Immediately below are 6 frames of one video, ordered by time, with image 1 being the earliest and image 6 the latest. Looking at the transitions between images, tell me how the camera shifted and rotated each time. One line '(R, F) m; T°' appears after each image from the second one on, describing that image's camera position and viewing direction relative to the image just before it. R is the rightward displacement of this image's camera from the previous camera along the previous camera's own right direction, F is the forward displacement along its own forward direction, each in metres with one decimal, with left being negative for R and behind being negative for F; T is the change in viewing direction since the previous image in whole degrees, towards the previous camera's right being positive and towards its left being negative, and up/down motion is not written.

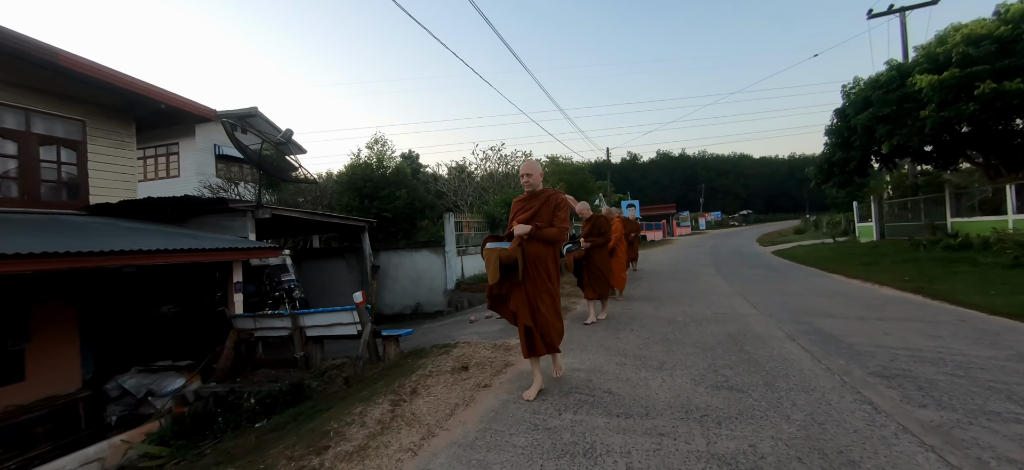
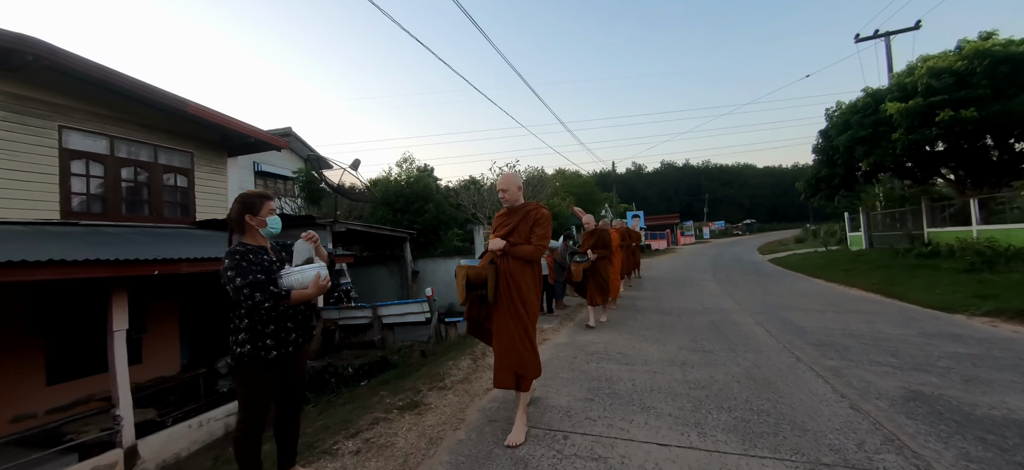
(-0.4, -1.4) m; -1°
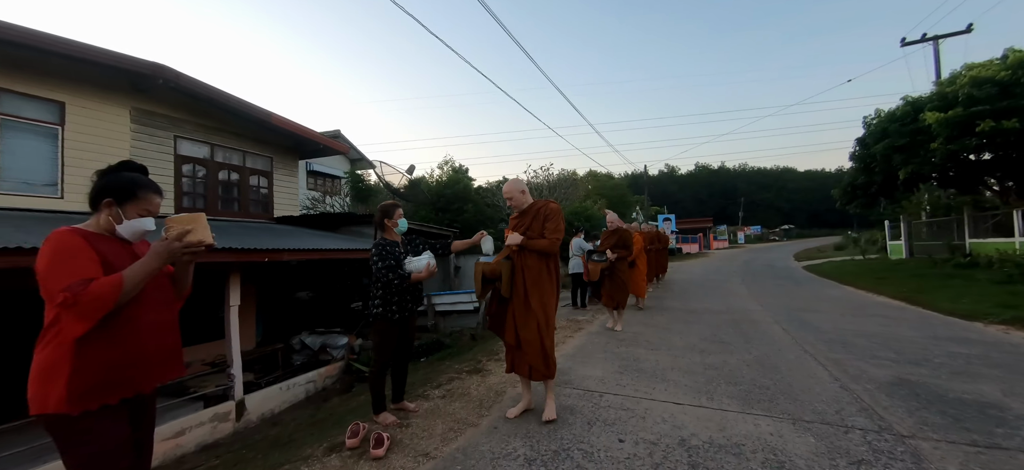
(-0.2, -0.8) m; -4°
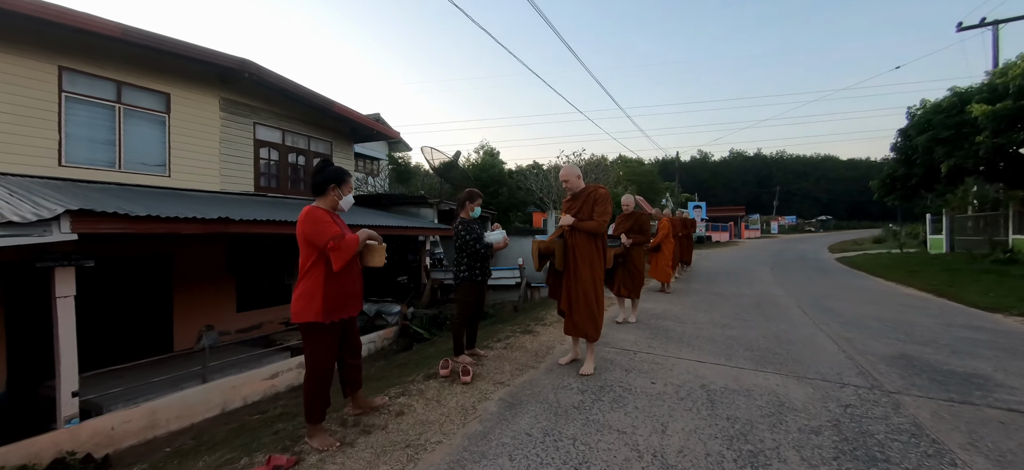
(-0.3, -0.7) m; -3°
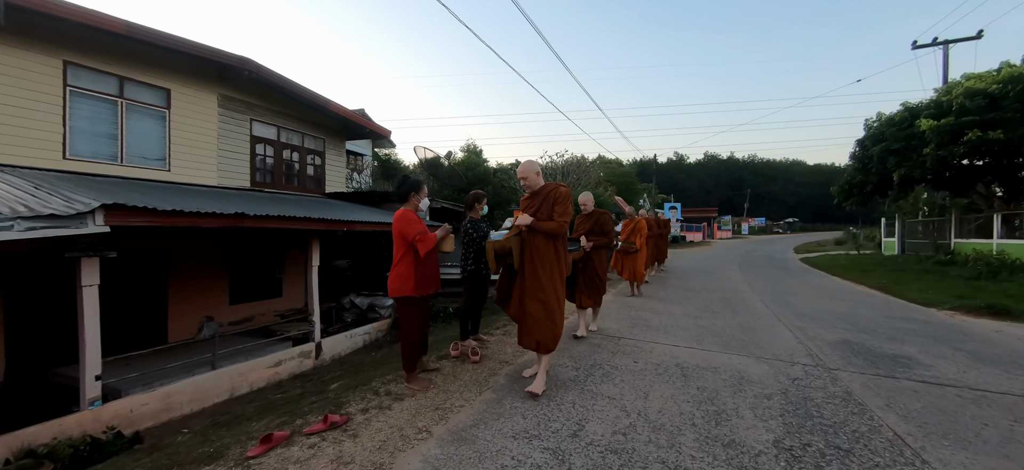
(-0.2, -0.4) m; +3°
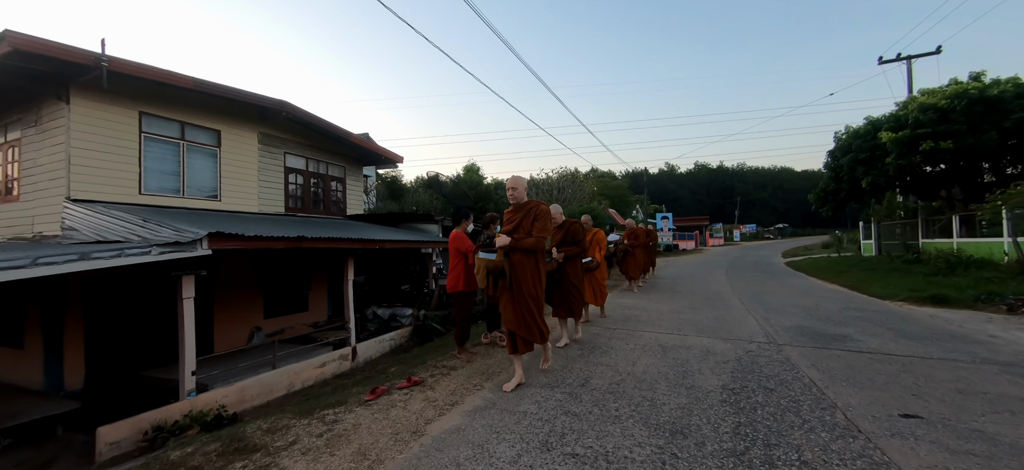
(-0.2, -1.1) m; +1°
